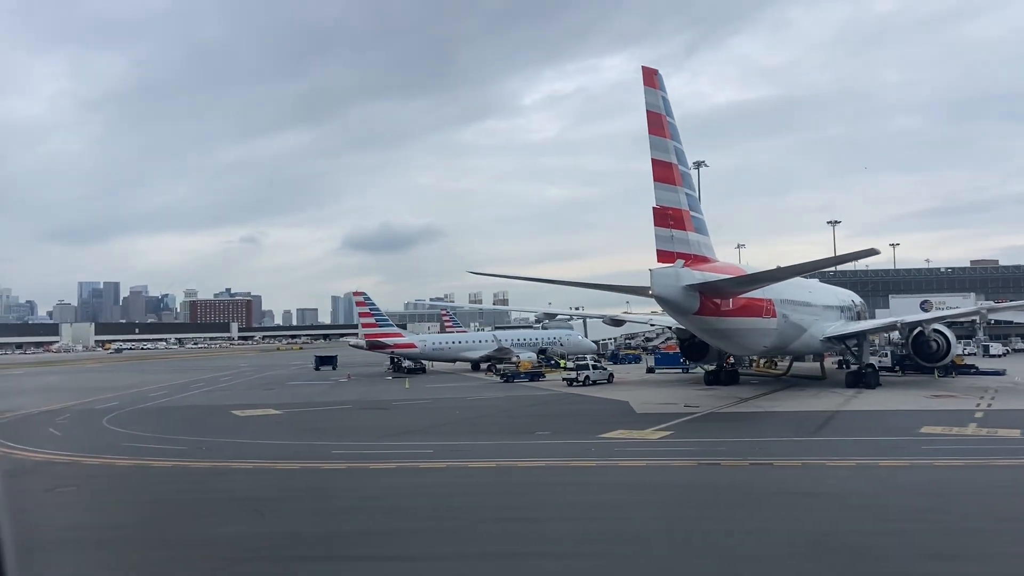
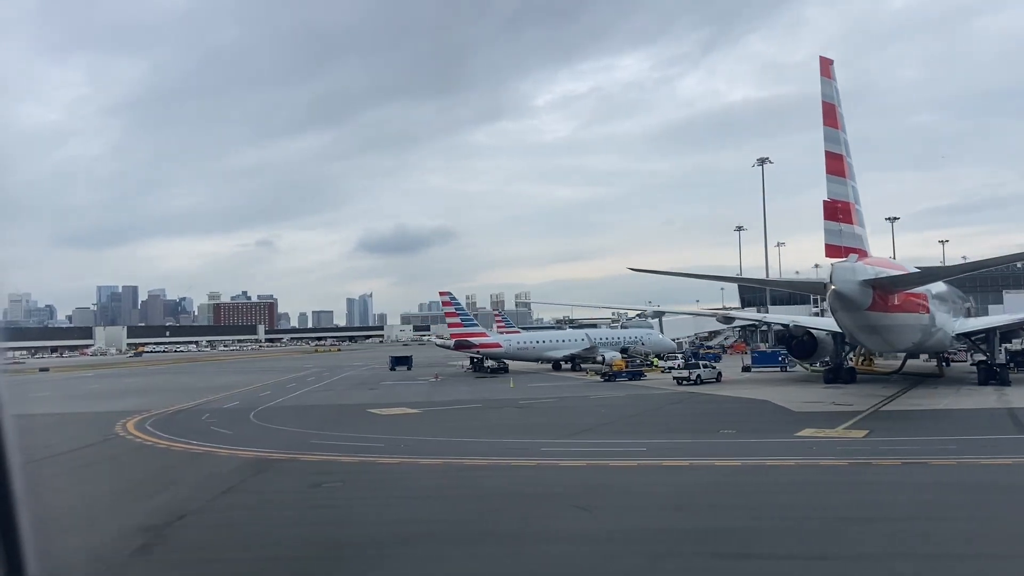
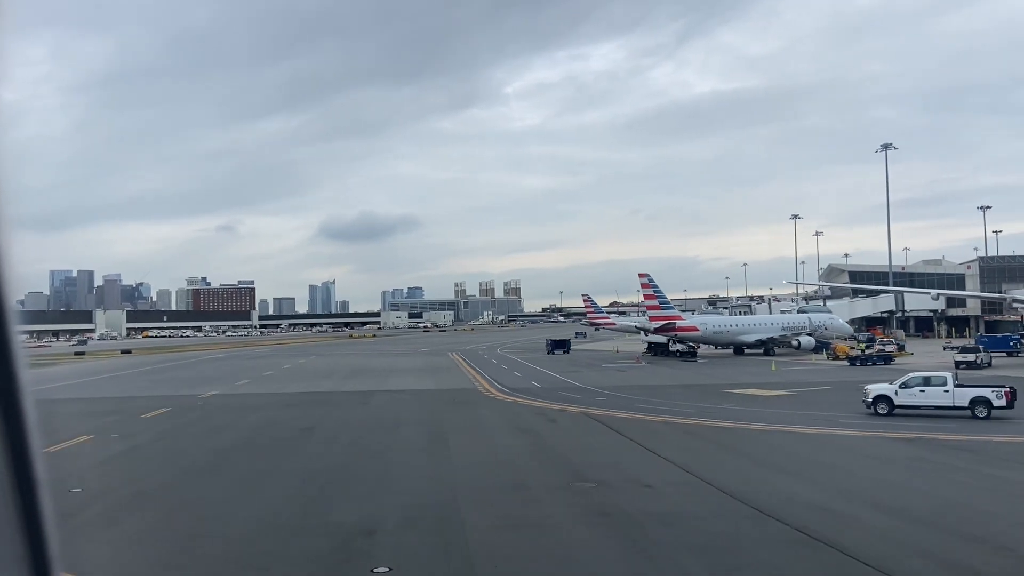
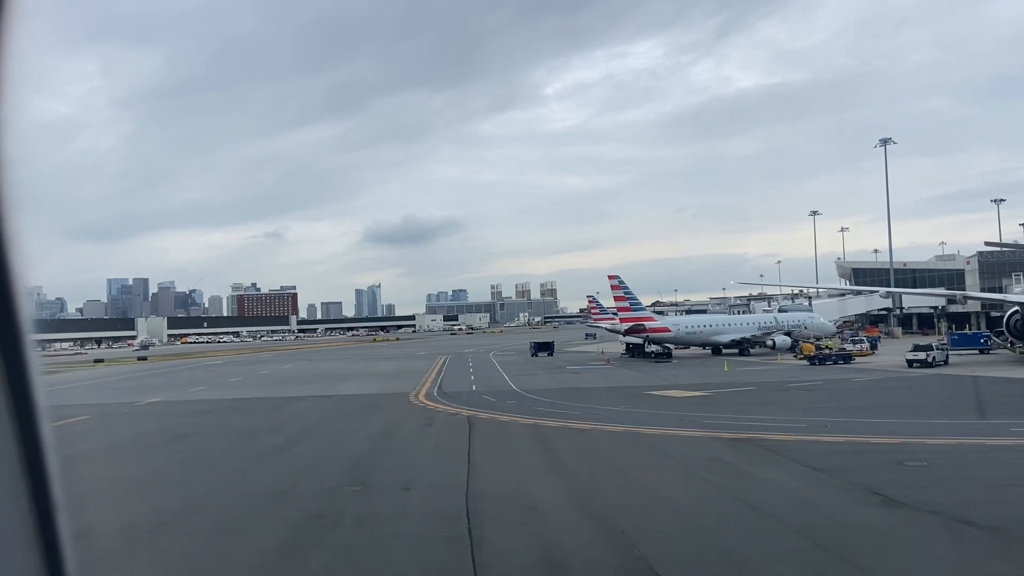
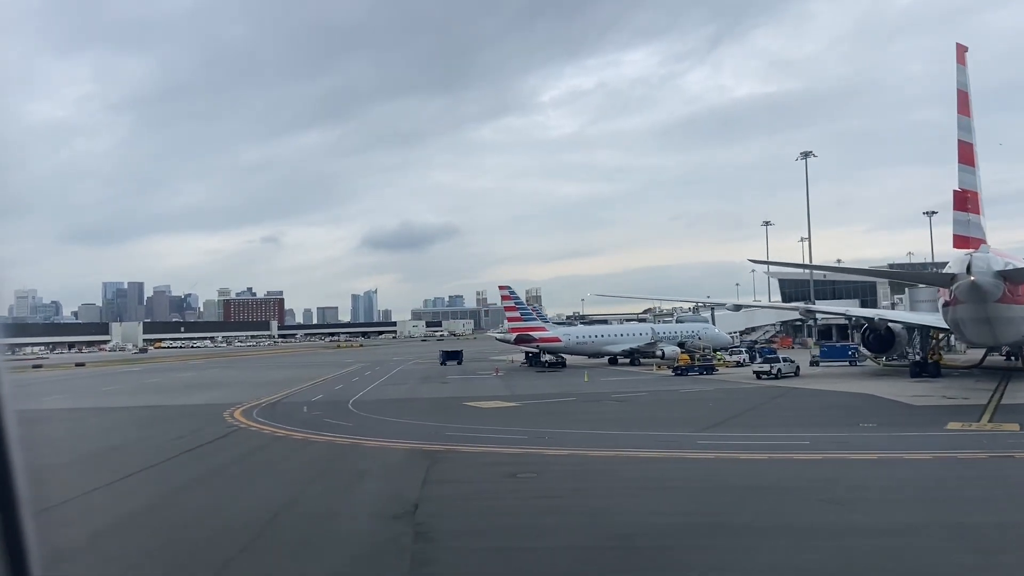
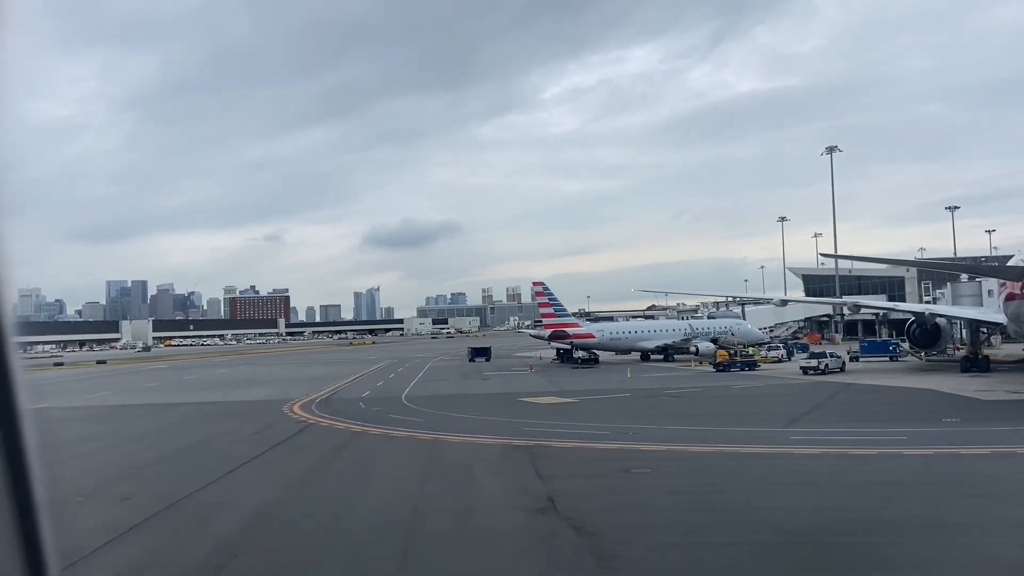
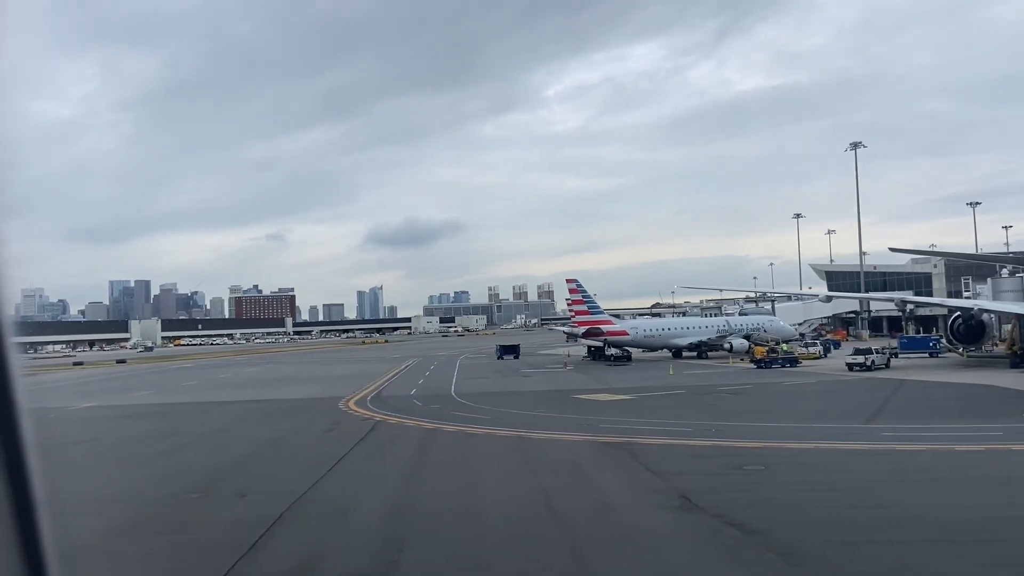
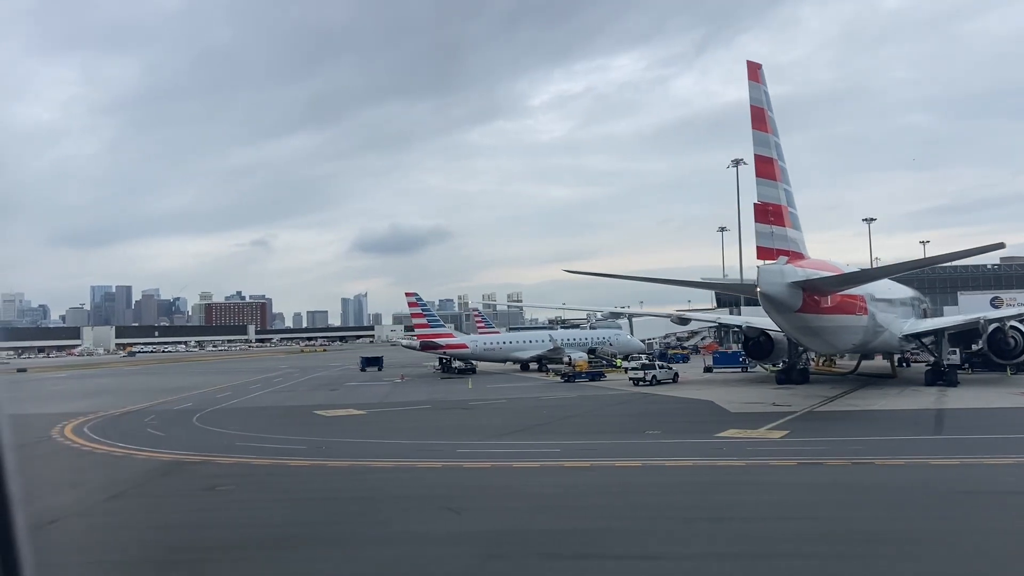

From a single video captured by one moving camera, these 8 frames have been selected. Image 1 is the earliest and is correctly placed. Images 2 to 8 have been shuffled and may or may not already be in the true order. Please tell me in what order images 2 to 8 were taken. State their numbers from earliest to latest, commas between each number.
8, 2, 5, 6, 7, 4, 3
